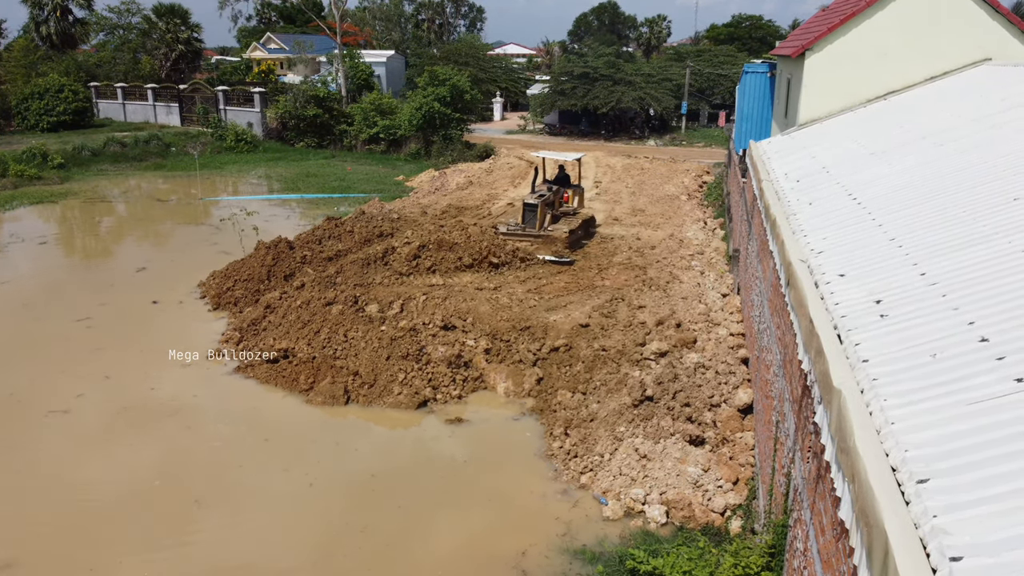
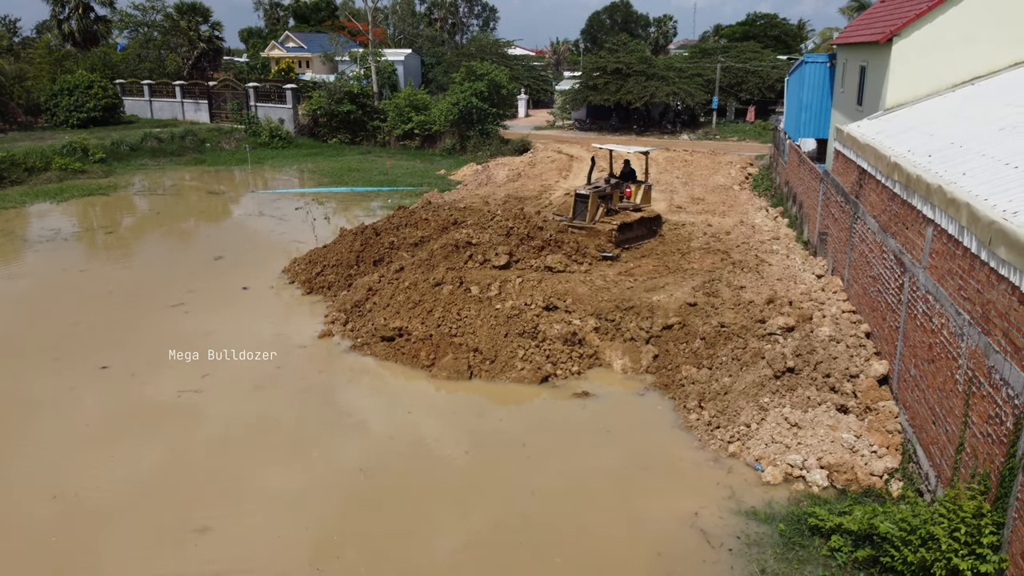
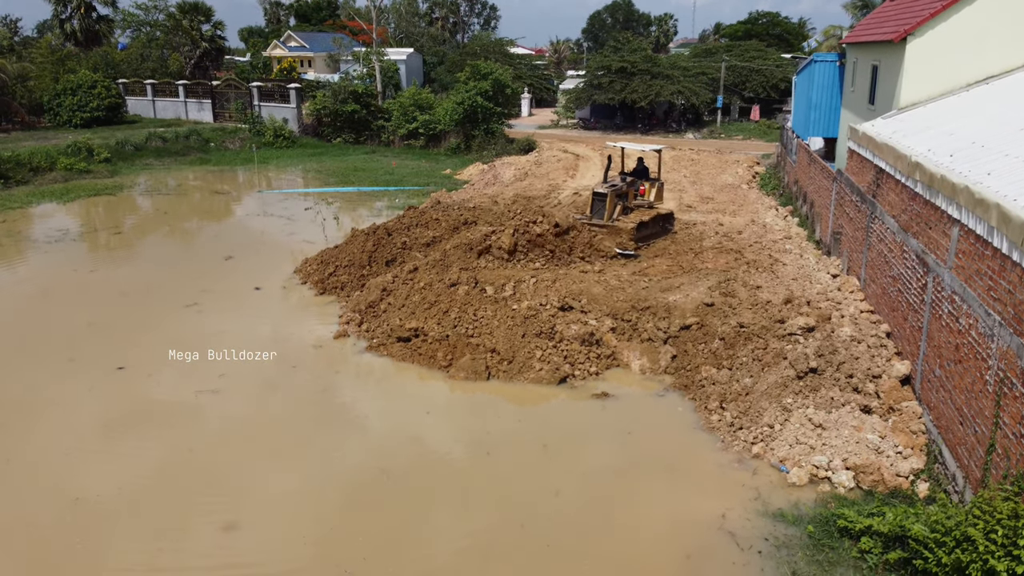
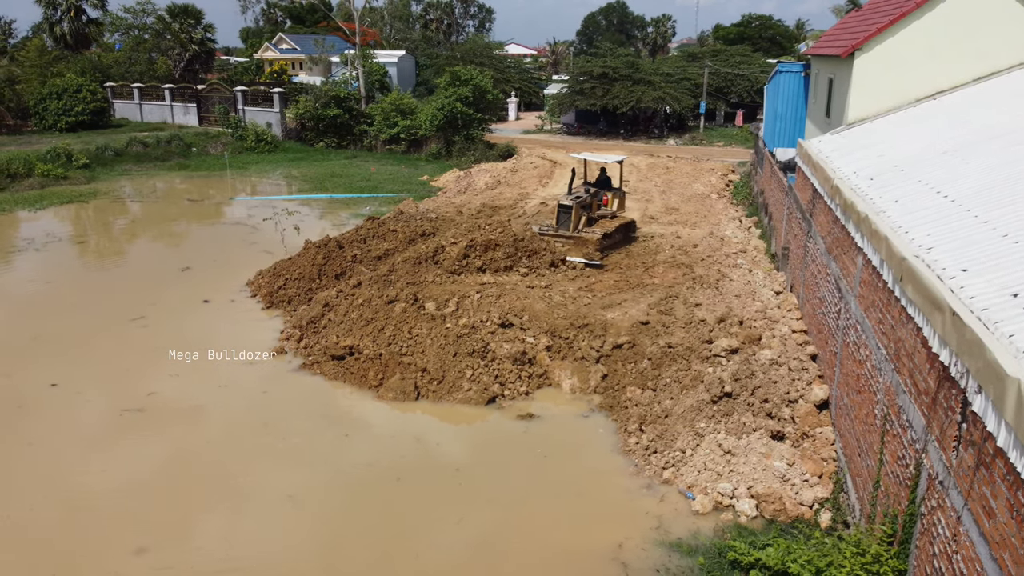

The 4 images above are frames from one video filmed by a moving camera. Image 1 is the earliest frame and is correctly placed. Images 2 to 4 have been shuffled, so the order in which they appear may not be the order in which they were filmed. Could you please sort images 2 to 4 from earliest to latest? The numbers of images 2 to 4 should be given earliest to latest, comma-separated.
4, 3, 2
